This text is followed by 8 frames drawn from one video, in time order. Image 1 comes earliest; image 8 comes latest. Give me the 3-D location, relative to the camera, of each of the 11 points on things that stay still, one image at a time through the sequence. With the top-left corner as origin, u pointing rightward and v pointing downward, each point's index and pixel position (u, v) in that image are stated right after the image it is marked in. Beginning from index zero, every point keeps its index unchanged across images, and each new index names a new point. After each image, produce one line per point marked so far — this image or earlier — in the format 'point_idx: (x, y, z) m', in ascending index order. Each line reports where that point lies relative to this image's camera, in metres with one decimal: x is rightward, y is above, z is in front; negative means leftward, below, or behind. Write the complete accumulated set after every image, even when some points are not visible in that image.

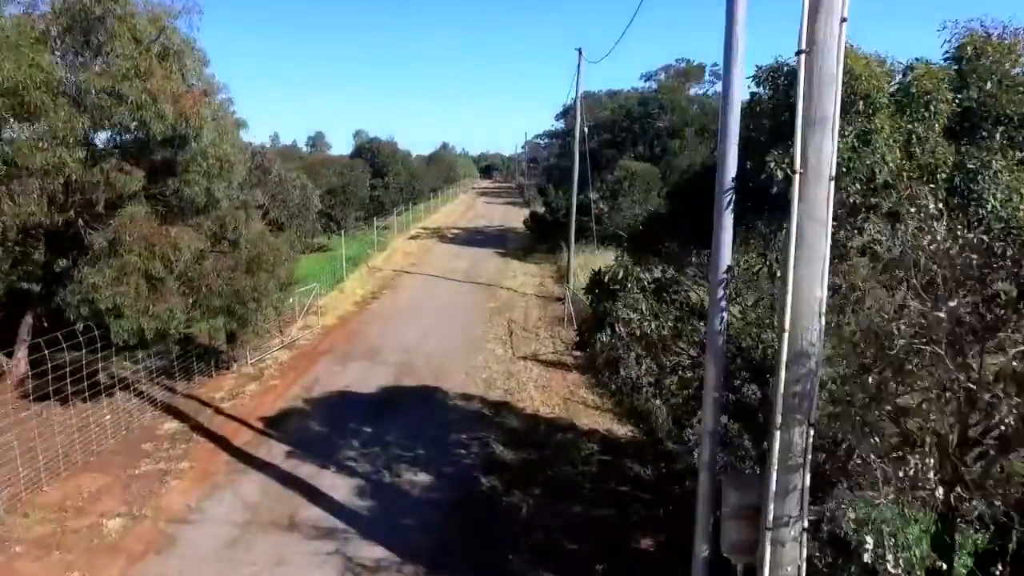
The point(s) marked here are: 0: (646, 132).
0: (+2.9, +3.4, +13.4) m
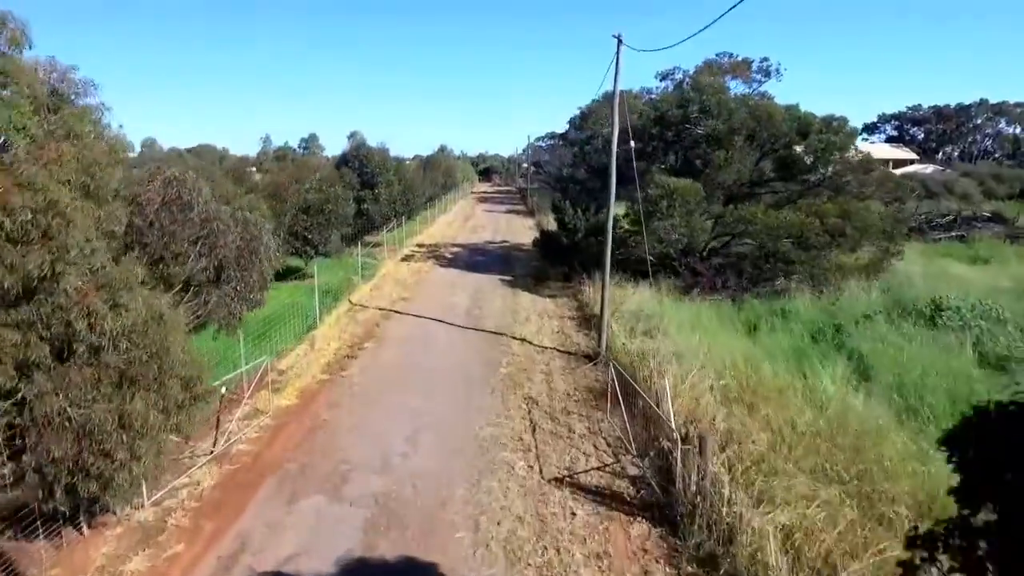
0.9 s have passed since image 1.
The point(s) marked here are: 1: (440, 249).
0: (+3.1, +2.7, +11.2) m
1: (-2.0, +1.1, +17.0) m
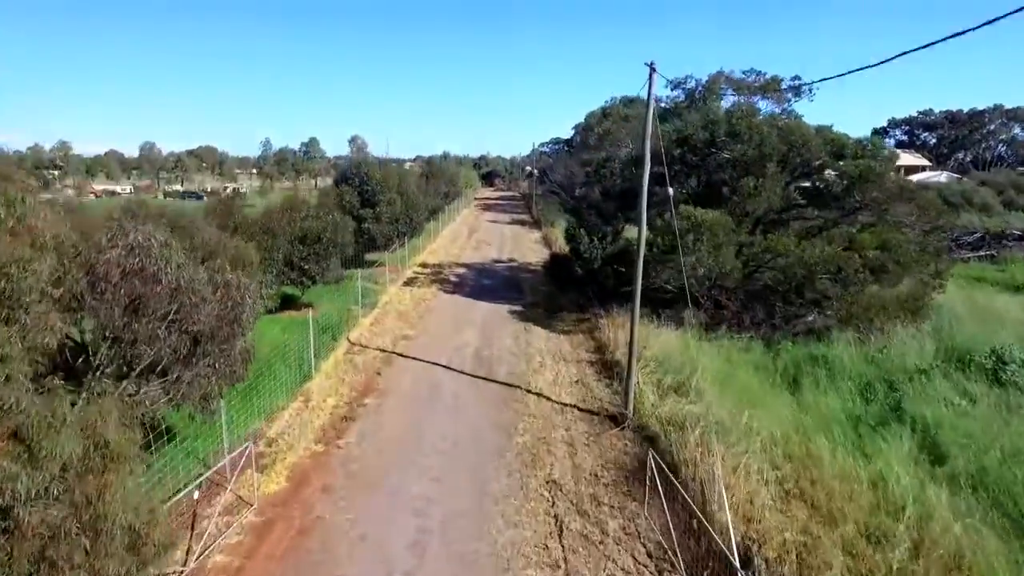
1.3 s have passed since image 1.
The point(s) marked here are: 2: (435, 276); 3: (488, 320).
0: (+3.3, +2.1, +10.4) m
1: (-1.8, +0.5, +16.2) m
2: (-2.0, +0.3, +15.5) m
3: (-0.4, -0.6, +11.3) m
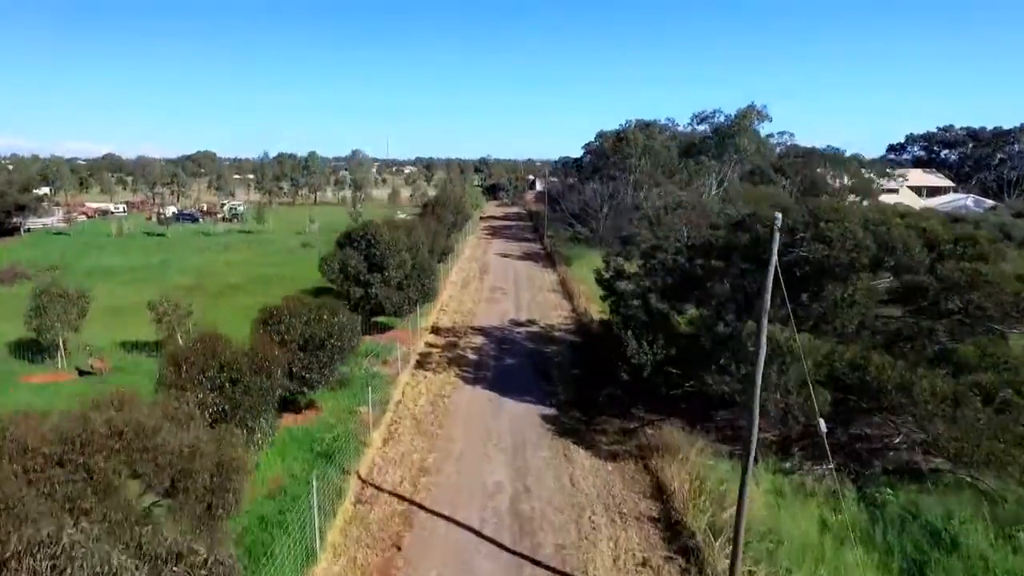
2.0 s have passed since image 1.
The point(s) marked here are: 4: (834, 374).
0: (+3.9, +0.4, +8.8) m
1: (-1.3, -1.3, +14.6) m
2: (-1.4, -1.4, +13.9) m
3: (+0.1, -2.3, +9.7) m
4: (+4.5, -1.2, +8.4) m
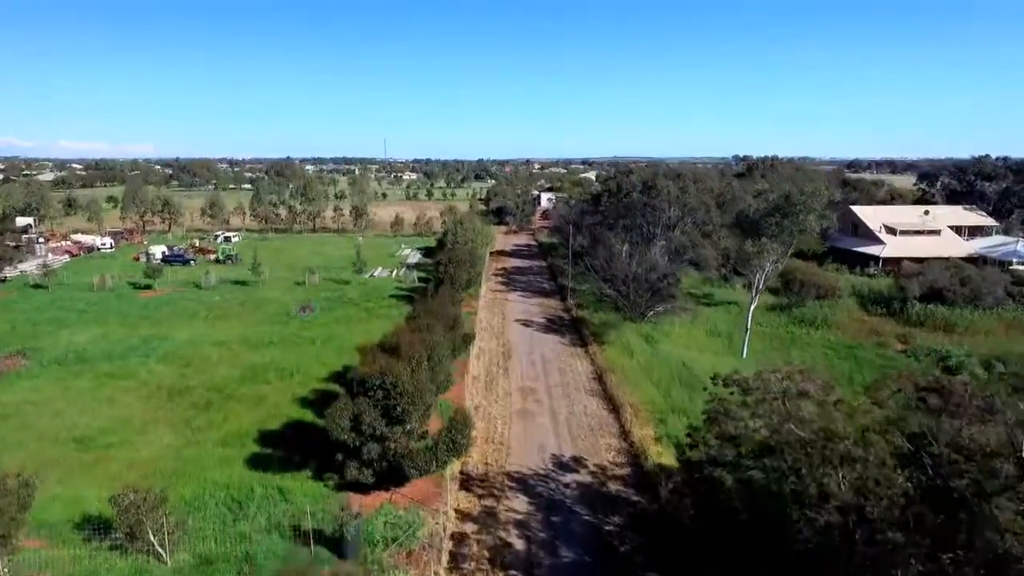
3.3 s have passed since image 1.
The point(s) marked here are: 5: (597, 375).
0: (+4.9, -2.7, +6.2) m
1: (-0.3, -4.3, +12.0) m
2: (-0.4, -4.5, +11.2) m
3: (+1.1, -5.4, +7.0) m
4: (+5.5, -4.2, +5.8) m
5: (+2.7, -2.8, +19.5) m
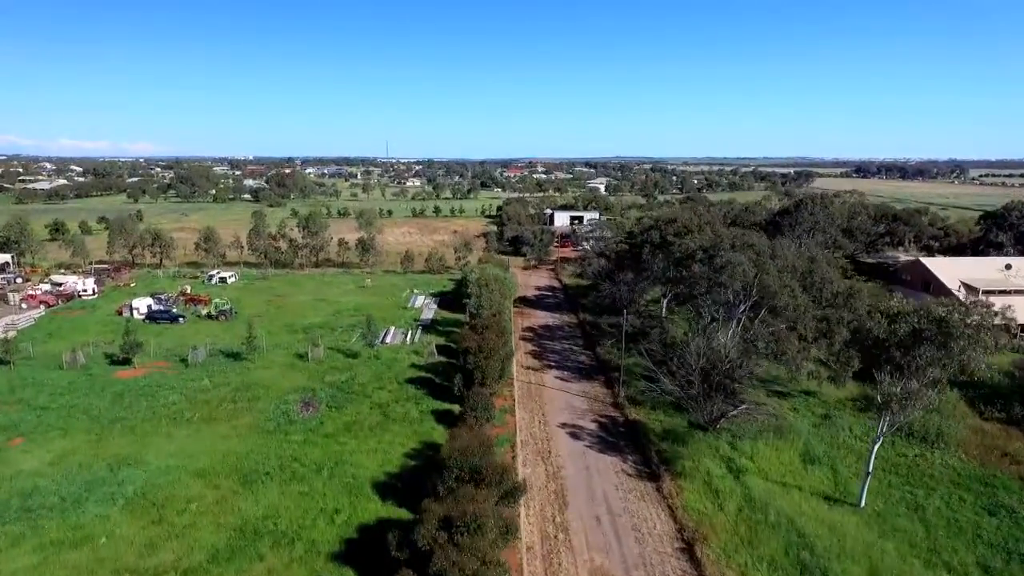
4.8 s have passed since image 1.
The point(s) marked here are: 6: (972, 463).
0: (+6.4, -6.3, +1.8) m
1: (+1.3, -7.9, +7.6) m
2: (+1.1, -8.0, +6.9) m
3: (+2.7, -9.0, +2.7) m
4: (+7.0, -7.8, +1.4) m
5: (+4.3, -6.4, +15.2) m
6: (+14.1, -5.4, +18.7) m
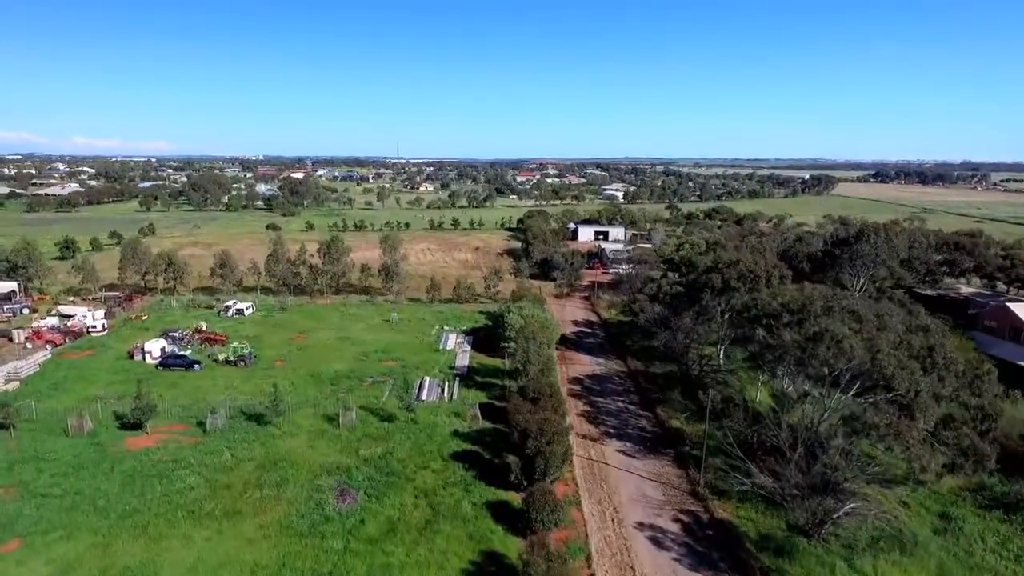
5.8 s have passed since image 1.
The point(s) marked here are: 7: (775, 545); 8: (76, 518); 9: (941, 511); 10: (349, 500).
0: (+8.3, -8.7, -1.2) m
1: (+3.2, -10.3, +4.6) m
2: (+3.1, -10.5, +3.9) m
3: (+4.5, -11.4, -0.3) m
4: (+8.9, -10.3, -1.6) m
5: (+6.3, -8.8, +12.2) m
6: (+16.2, -7.9, +15.5) m
7: (+7.6, -7.5, +17.8) m
8: (-13.4, -7.1, +18.7) m
9: (+13.6, -7.1, +19.3) m
10: (-5.3, -6.9, +19.8) m
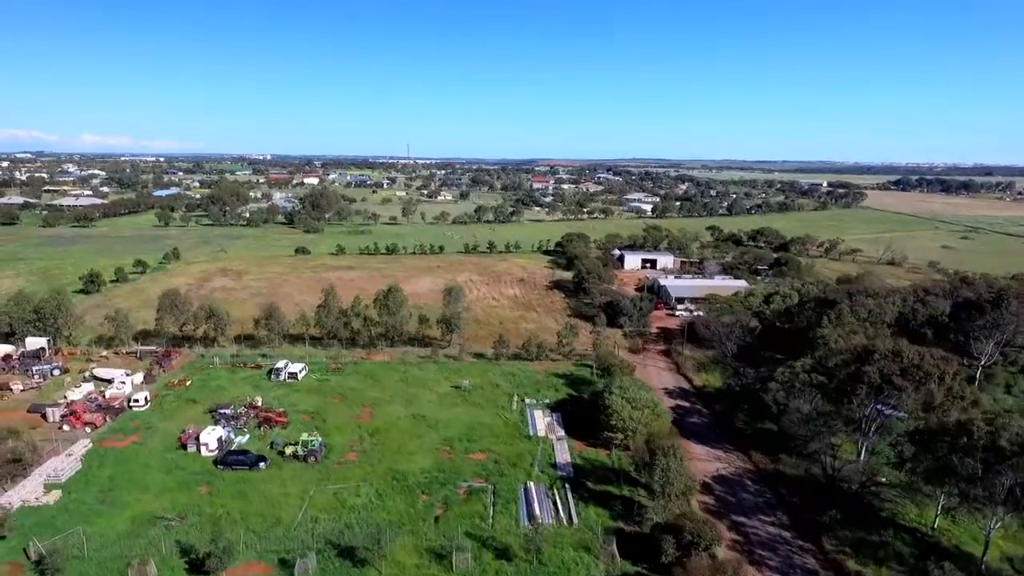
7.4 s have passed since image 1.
0: (+13.2, -12.8, -5.7) m
1: (+8.1, -14.3, +0.2) m
2: (+8.0, -14.5, -0.5) m
3: (+9.4, -15.4, -4.7) m
4: (+13.8, -14.4, -6.1) m
5: (+11.3, -12.9, +7.7) m
6: (+21.3, -12.0, +11.0) m
7: (+12.7, -11.5, +13.4) m
8: (-8.4, -11.0, +14.4) m
9: (+18.7, -11.2, +14.8) m
10: (-0.3, -10.8, +15.4) m
